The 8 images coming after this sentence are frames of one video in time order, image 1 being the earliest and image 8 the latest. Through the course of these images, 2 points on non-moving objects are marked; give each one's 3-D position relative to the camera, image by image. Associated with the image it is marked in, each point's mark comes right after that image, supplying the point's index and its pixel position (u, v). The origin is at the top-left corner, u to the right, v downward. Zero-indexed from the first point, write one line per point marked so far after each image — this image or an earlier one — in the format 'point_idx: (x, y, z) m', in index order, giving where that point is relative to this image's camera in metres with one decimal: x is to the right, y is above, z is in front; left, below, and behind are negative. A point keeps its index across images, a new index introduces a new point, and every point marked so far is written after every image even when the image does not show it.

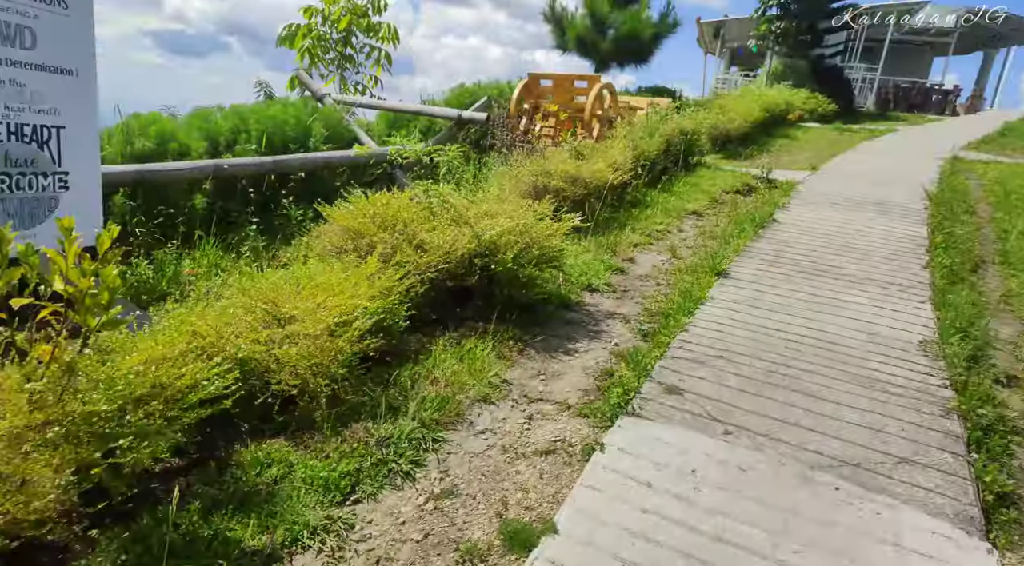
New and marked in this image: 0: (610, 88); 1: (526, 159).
0: (+1.3, +2.6, +9.2) m
1: (+0.1, +1.2, +6.4) m
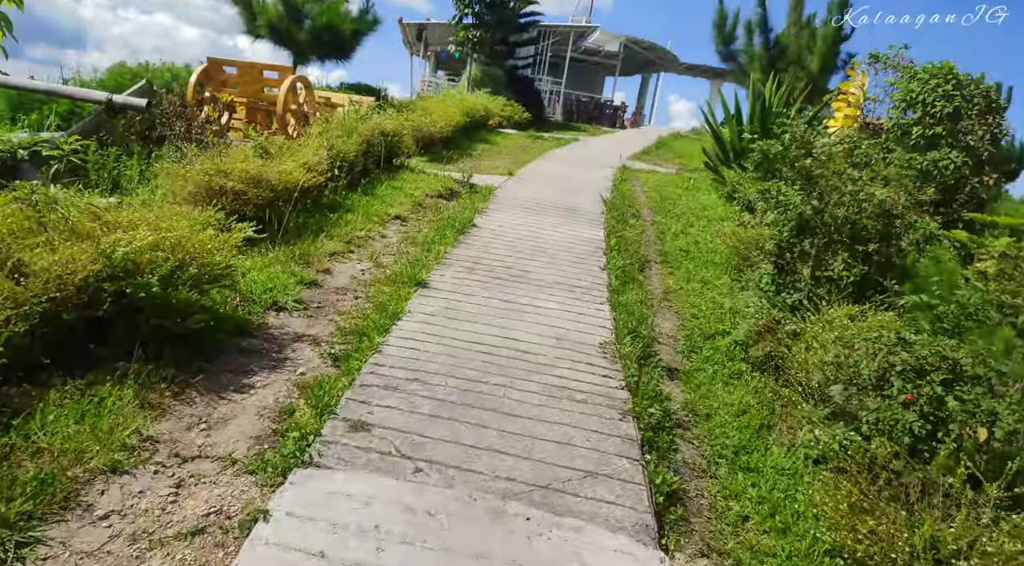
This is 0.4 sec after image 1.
0: (-2.6, +2.5, +8.6) m
1: (-2.5, +1.0, +5.5) m
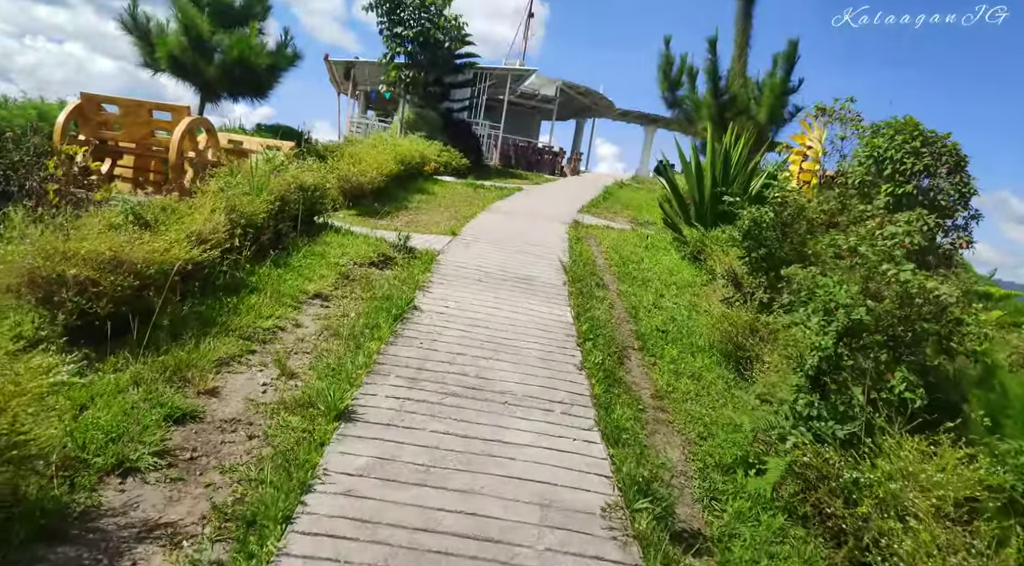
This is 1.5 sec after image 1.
0: (-3.2, +1.7, +7.2) m
1: (-2.8, +0.3, +4.1) m
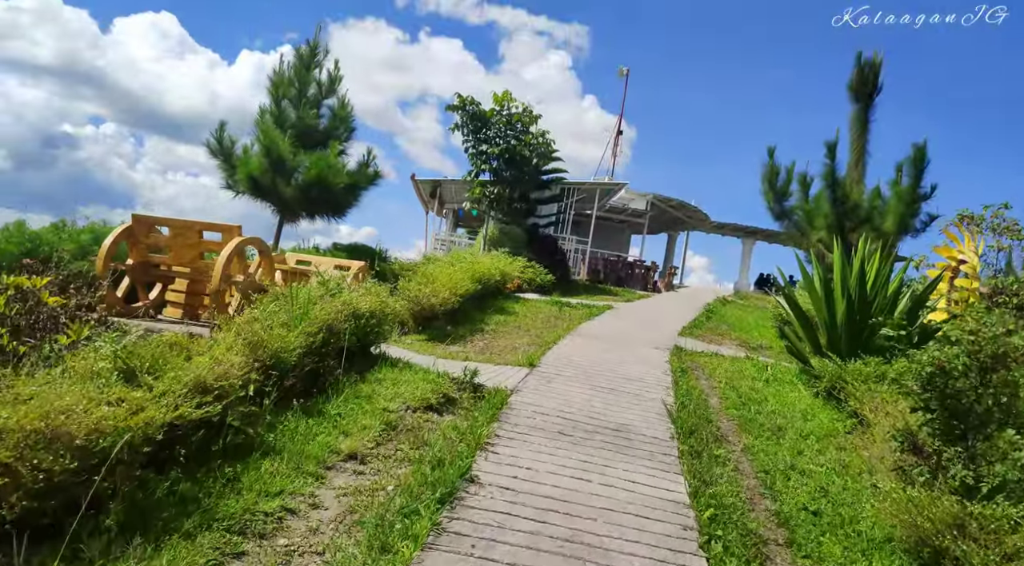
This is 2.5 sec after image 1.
0: (-2.4, +0.3, +6.5) m
1: (-2.4, -0.4, +3.2) m
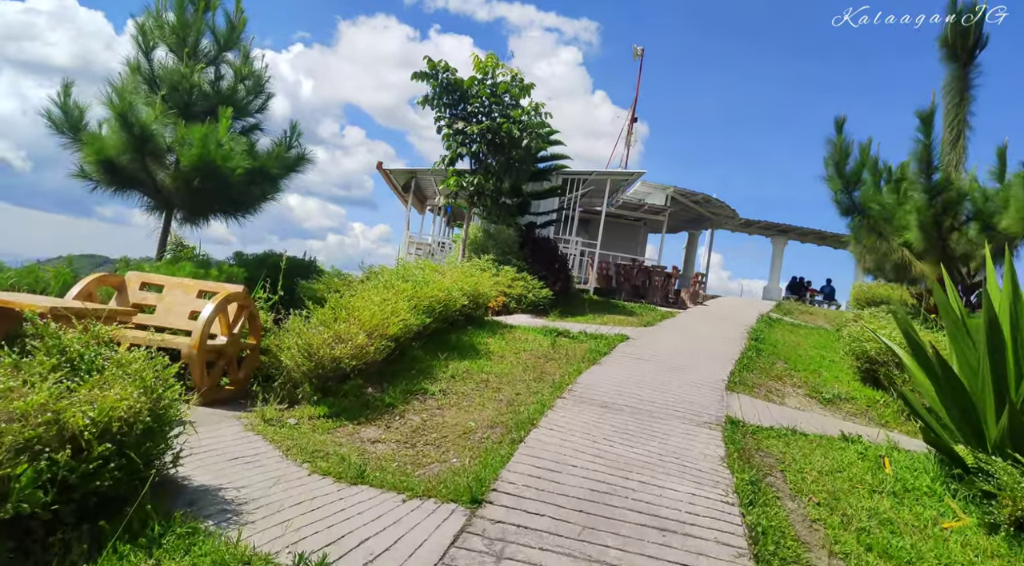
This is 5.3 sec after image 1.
0: (-2.8, 0.0, +3.3) m
1: (-2.9, -0.8, 0.0) m
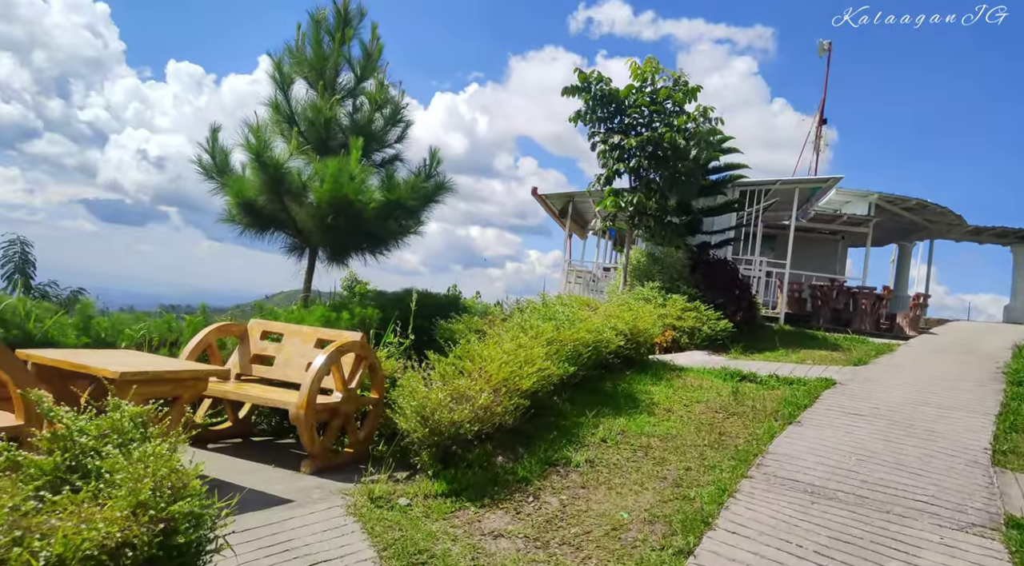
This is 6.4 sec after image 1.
0: (-2.2, -0.3, +2.8) m
1: (-3.1, -0.9, -0.4) m
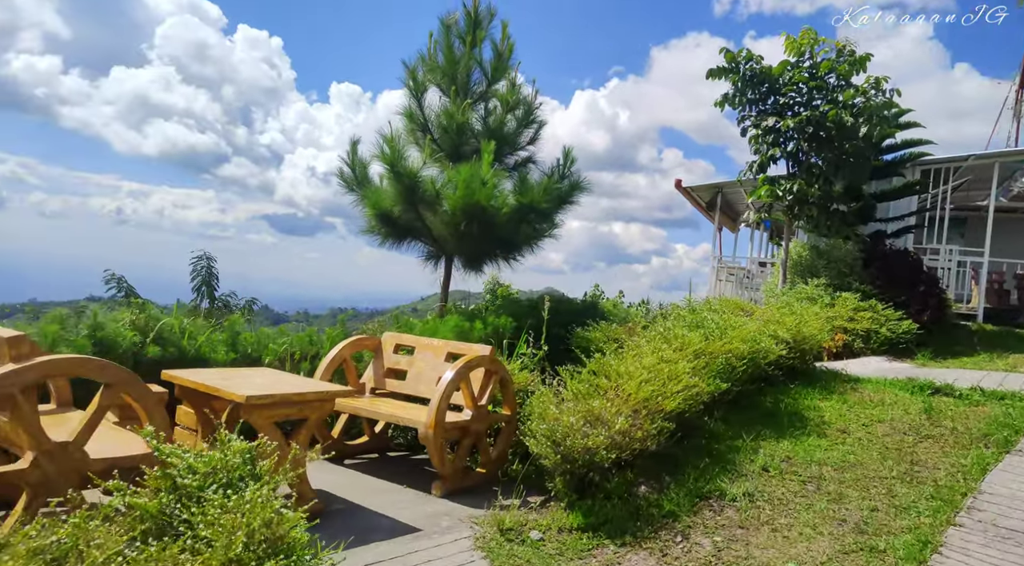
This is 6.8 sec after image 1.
0: (-1.7, -0.4, +2.8) m
1: (-3.3, -1.1, -0.1) m
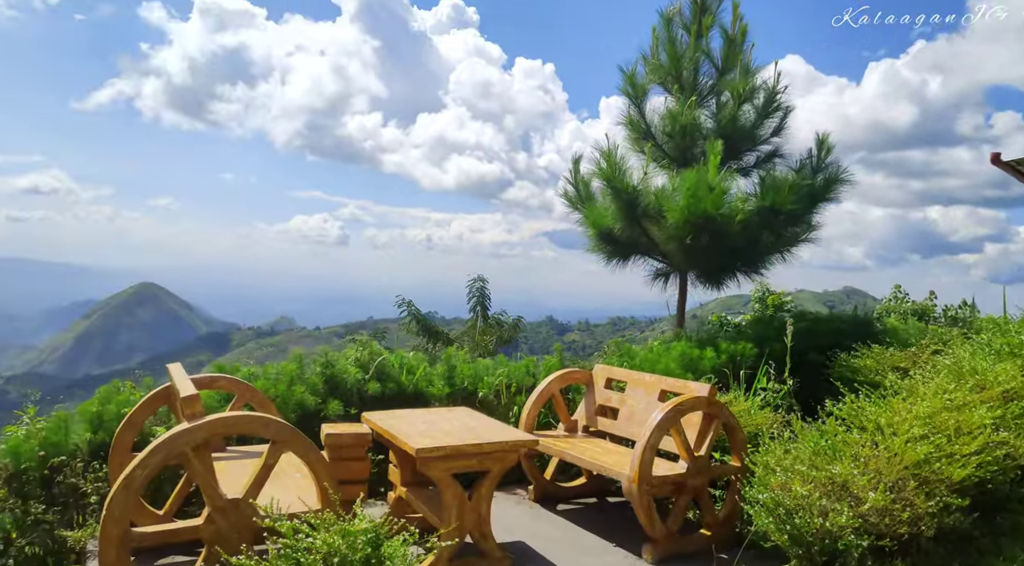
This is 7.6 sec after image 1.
0: (-1.1, -0.6, +2.8) m
1: (-3.6, -1.4, +0.7) m
